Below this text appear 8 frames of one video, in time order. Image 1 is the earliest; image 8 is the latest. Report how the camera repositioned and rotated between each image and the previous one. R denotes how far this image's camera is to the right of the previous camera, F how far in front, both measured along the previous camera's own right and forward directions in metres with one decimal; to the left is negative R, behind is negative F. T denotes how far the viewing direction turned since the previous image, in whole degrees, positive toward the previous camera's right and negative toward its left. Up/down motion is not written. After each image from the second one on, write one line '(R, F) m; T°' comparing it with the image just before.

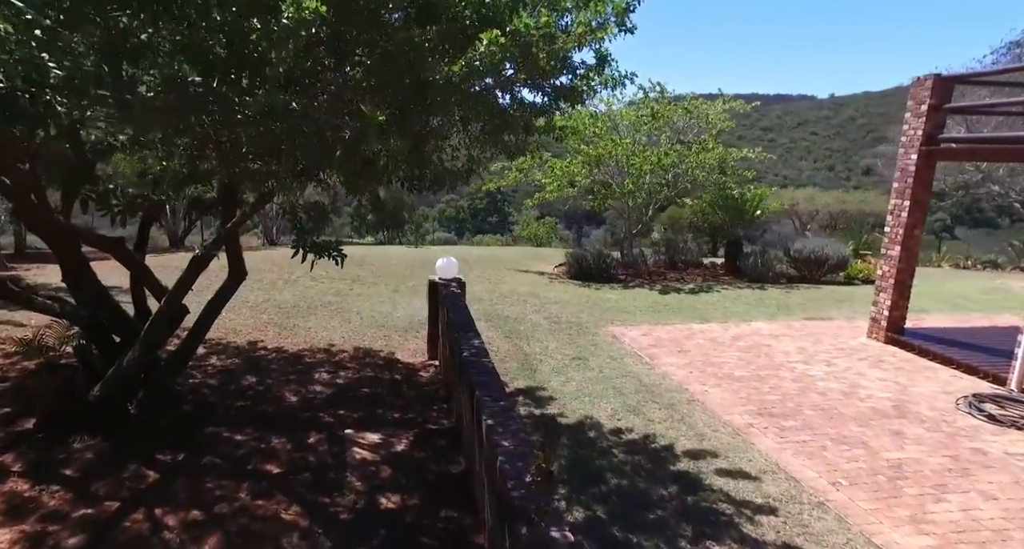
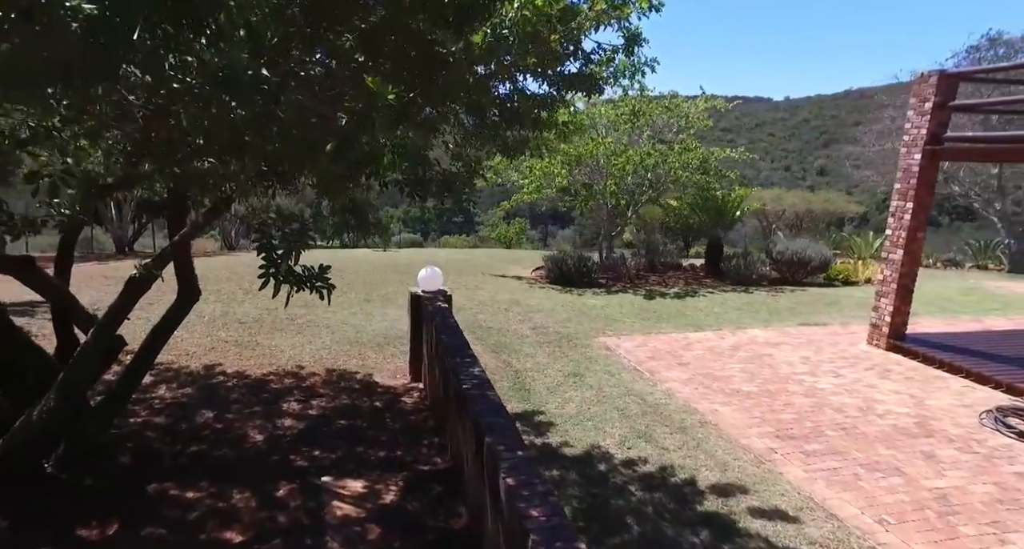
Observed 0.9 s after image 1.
(-0.2, +0.5) m; +3°
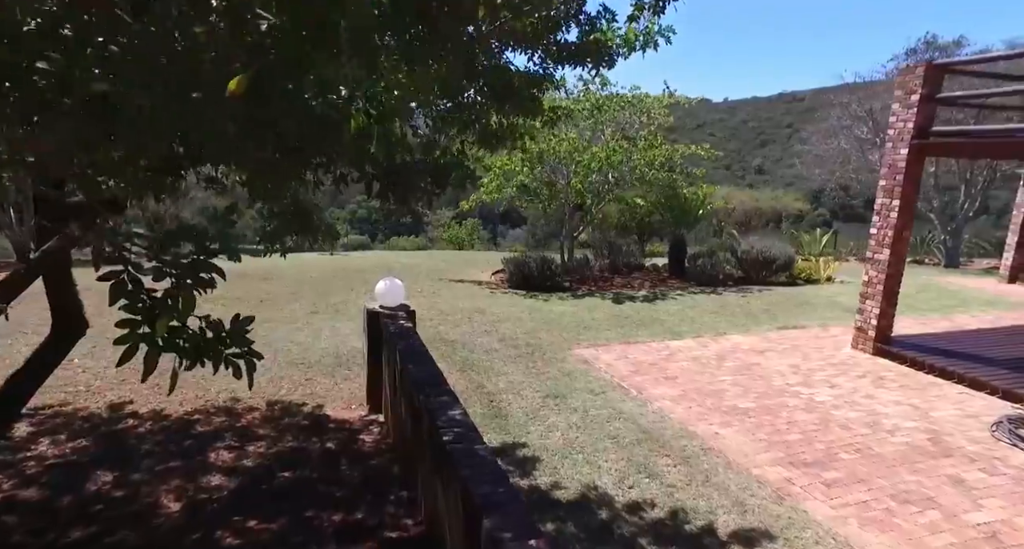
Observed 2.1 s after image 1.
(-0.2, +0.7) m; +5°
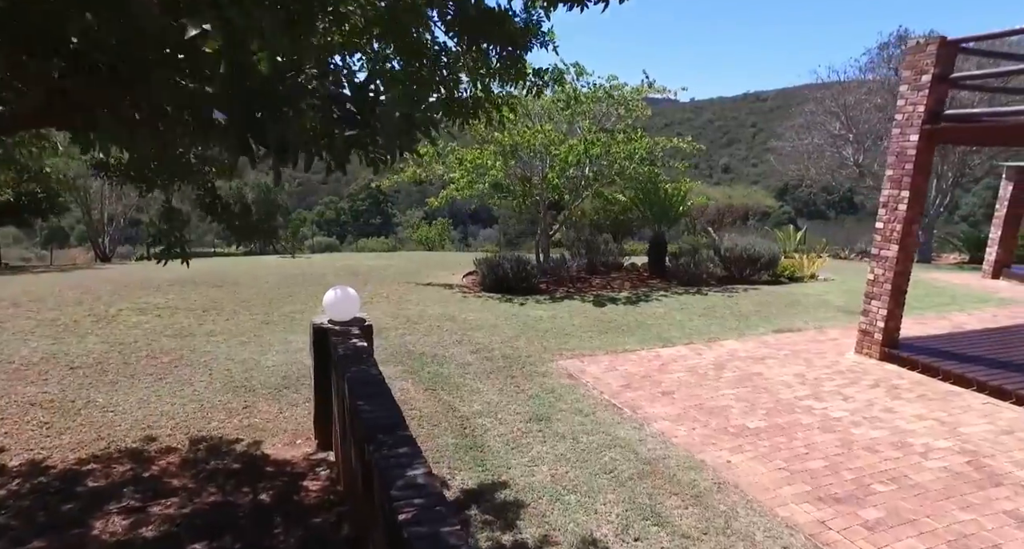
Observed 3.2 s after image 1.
(0.0, +0.7) m; +3°
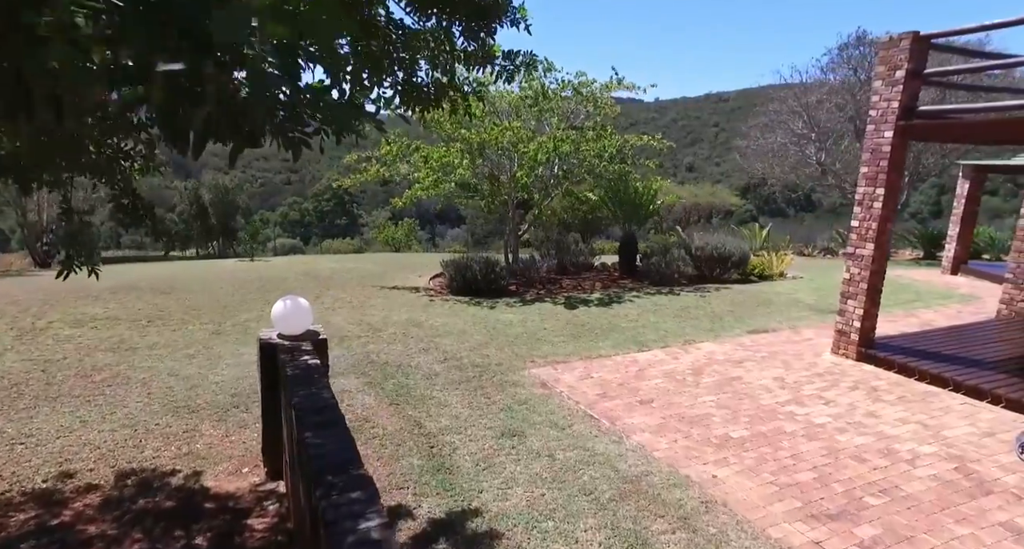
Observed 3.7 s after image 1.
(0.0, +0.3) m; +3°
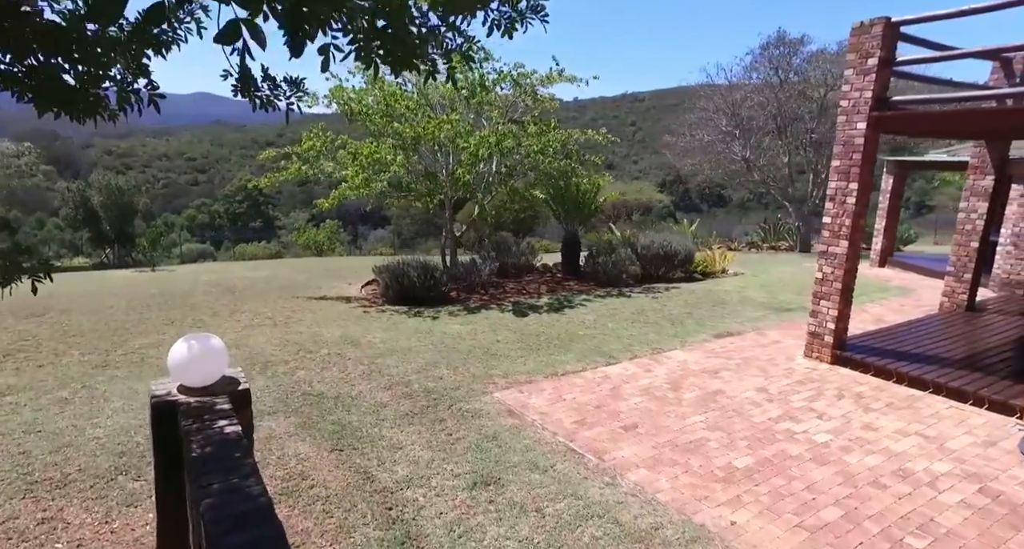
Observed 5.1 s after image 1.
(-0.3, +0.7) m; +7°
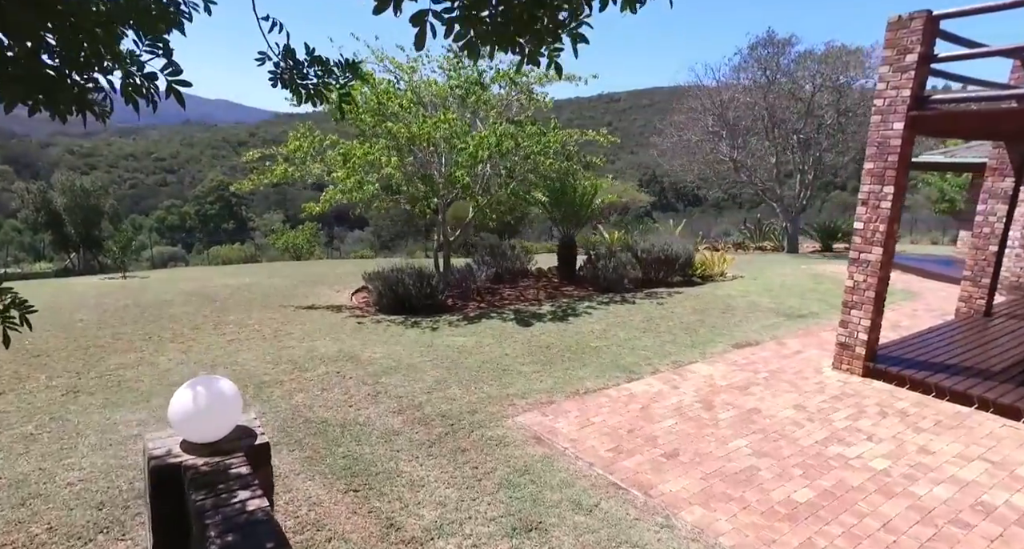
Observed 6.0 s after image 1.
(-0.3, +0.4) m; +2°
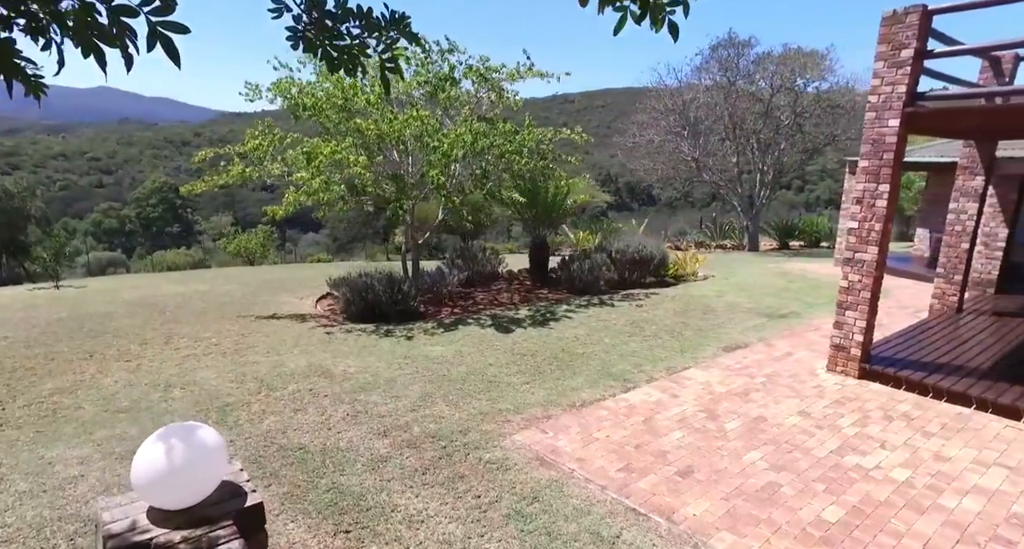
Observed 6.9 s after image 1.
(-0.3, +0.4) m; +4°
